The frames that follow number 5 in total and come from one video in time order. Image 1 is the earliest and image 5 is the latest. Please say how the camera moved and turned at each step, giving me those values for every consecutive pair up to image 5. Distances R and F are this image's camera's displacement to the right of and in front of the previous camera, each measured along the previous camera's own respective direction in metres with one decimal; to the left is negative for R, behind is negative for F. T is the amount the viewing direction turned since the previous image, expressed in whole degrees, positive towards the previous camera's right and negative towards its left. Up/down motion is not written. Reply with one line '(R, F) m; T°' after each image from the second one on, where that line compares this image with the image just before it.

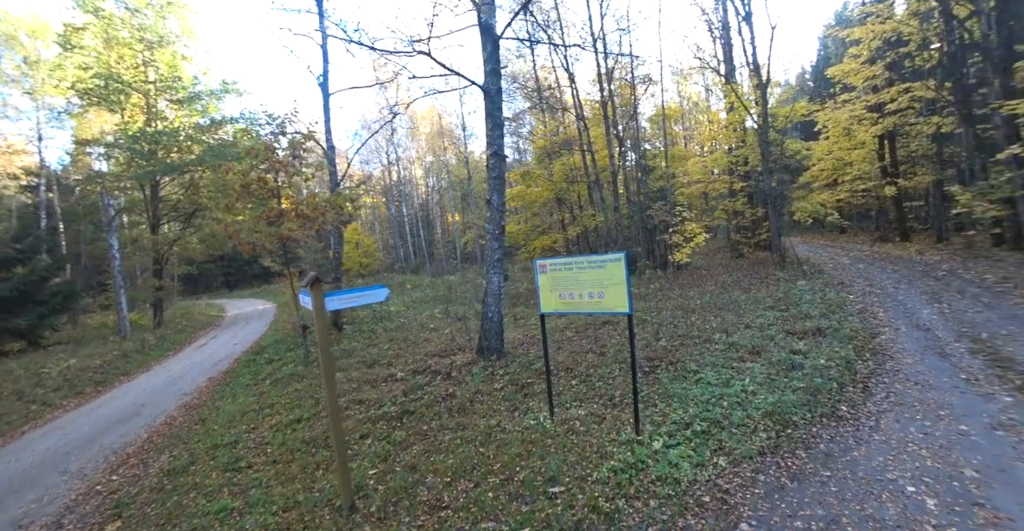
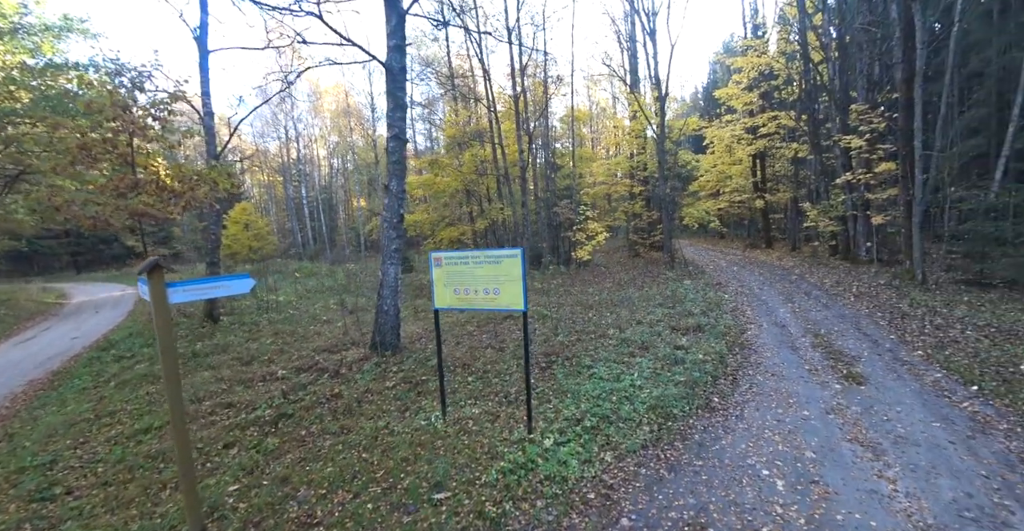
(+0.2, +0.3) m; +12°
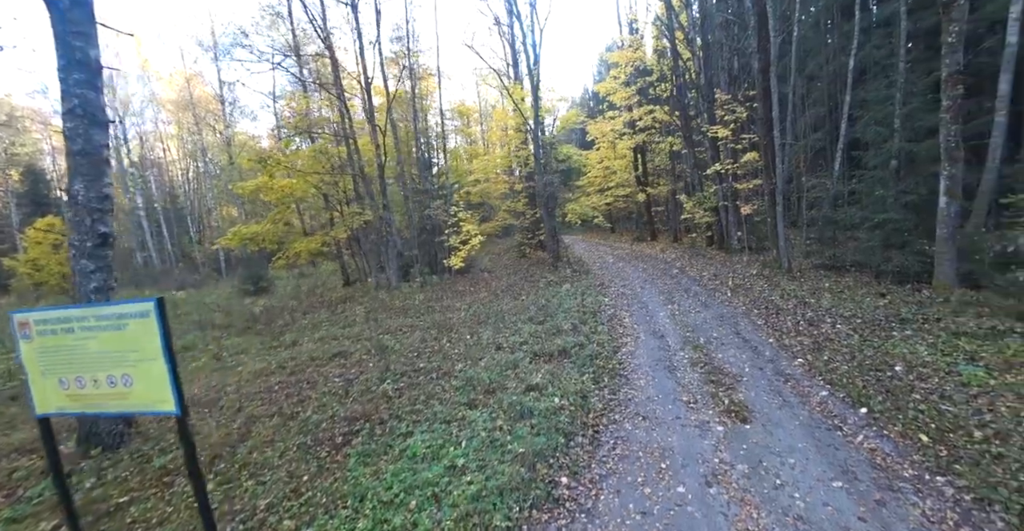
(+2.0, +2.3) m; +12°
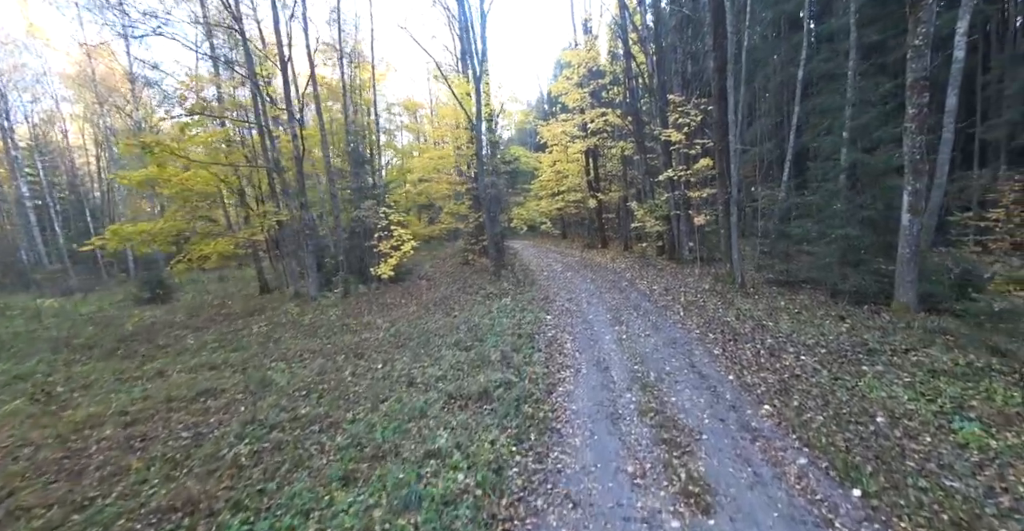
(+0.7, +1.6) m; +6°
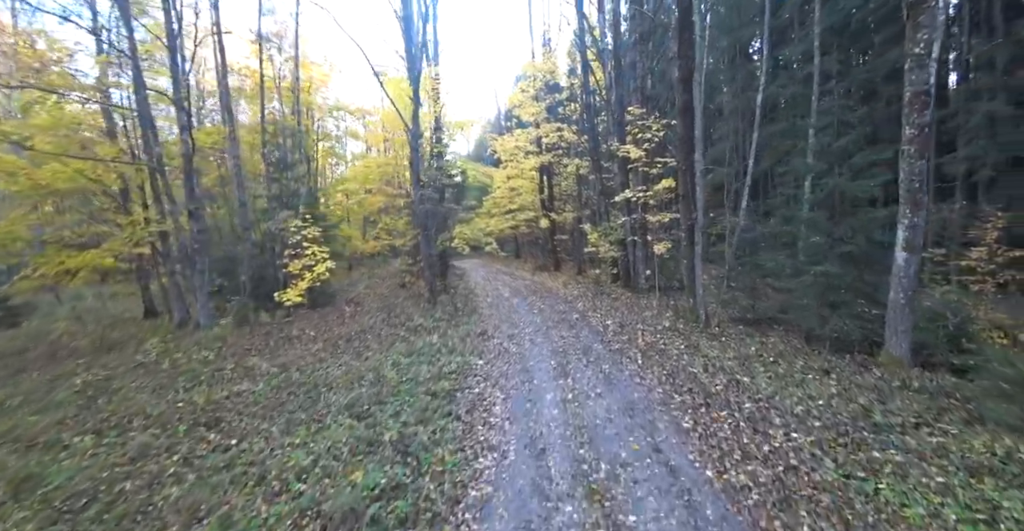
(+0.7, +2.0) m; +6°
